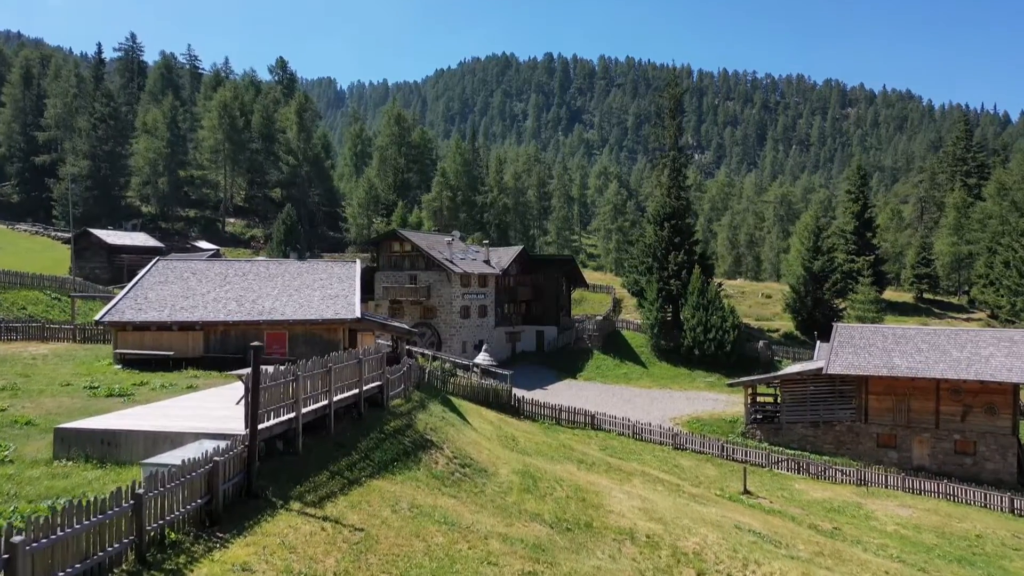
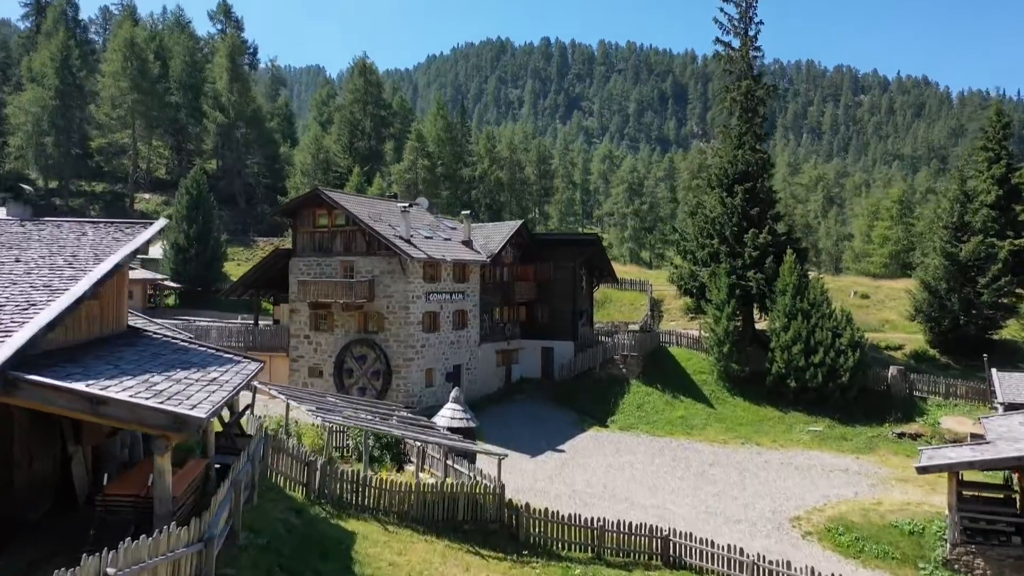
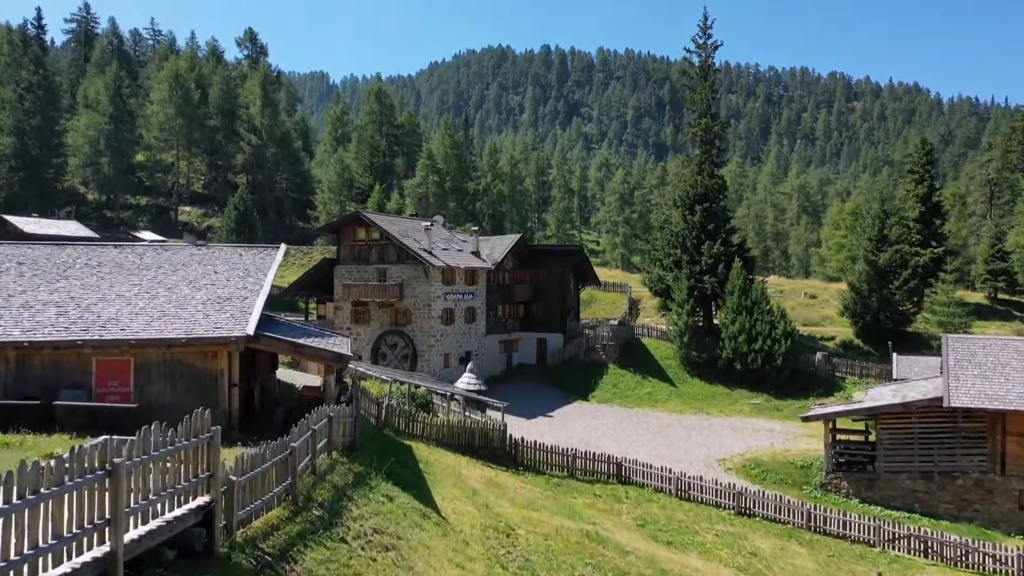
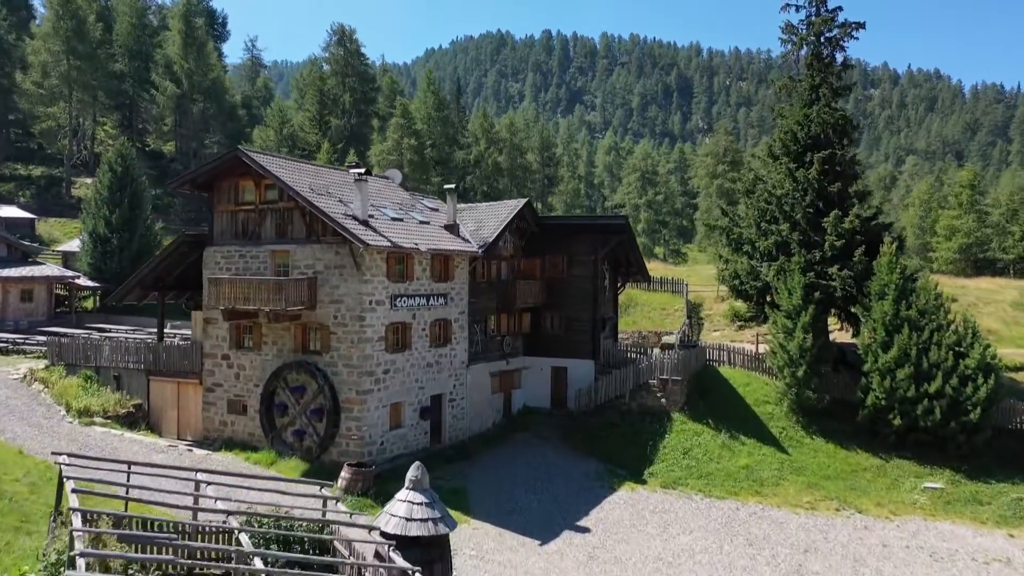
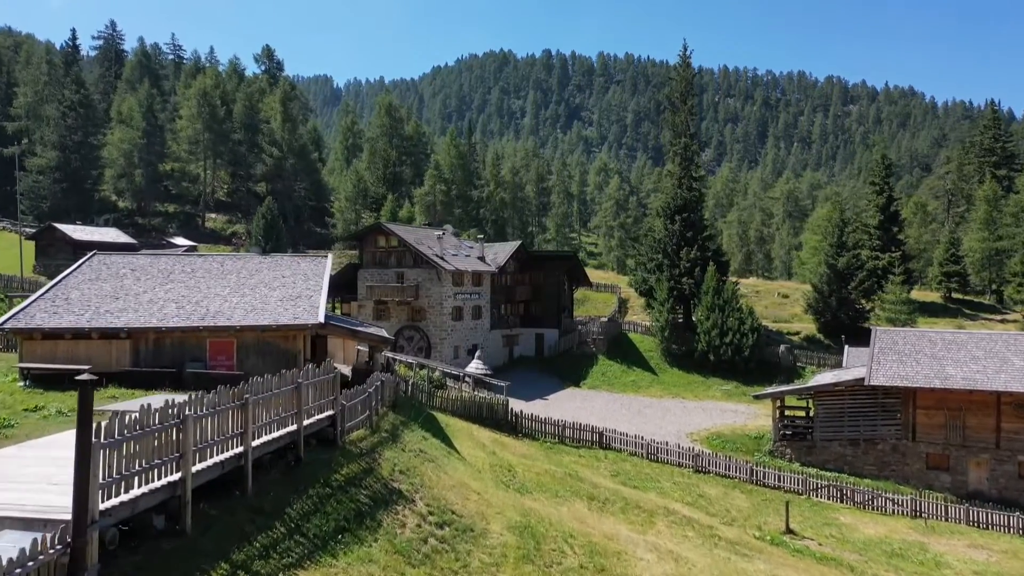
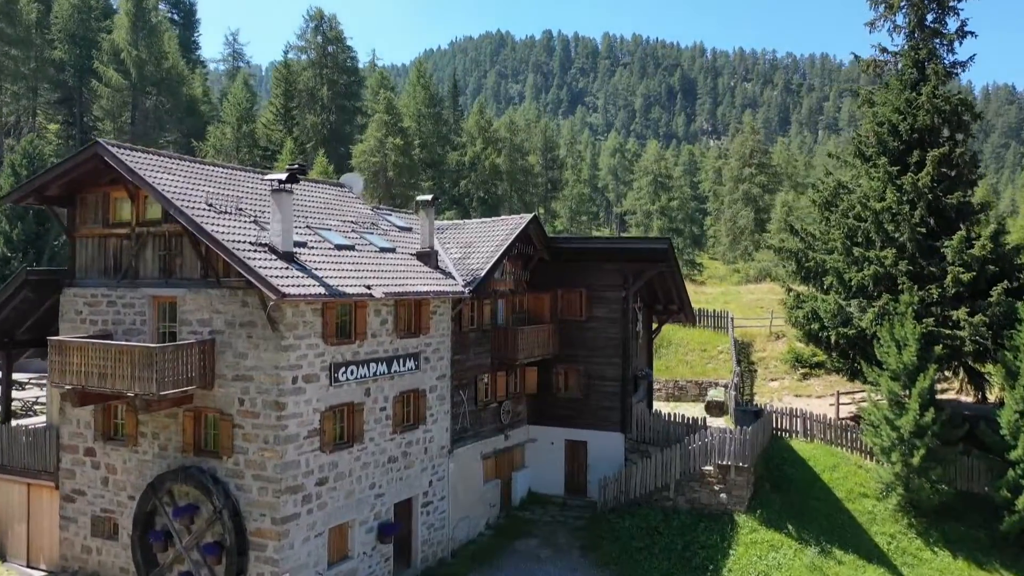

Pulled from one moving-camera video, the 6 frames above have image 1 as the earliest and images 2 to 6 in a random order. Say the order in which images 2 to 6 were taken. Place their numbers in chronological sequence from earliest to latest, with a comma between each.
5, 3, 2, 4, 6
